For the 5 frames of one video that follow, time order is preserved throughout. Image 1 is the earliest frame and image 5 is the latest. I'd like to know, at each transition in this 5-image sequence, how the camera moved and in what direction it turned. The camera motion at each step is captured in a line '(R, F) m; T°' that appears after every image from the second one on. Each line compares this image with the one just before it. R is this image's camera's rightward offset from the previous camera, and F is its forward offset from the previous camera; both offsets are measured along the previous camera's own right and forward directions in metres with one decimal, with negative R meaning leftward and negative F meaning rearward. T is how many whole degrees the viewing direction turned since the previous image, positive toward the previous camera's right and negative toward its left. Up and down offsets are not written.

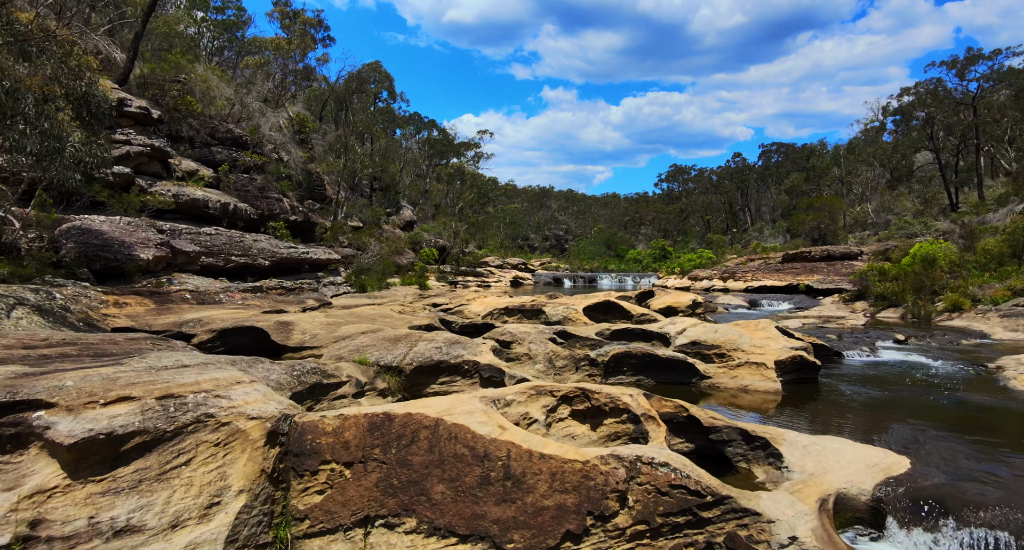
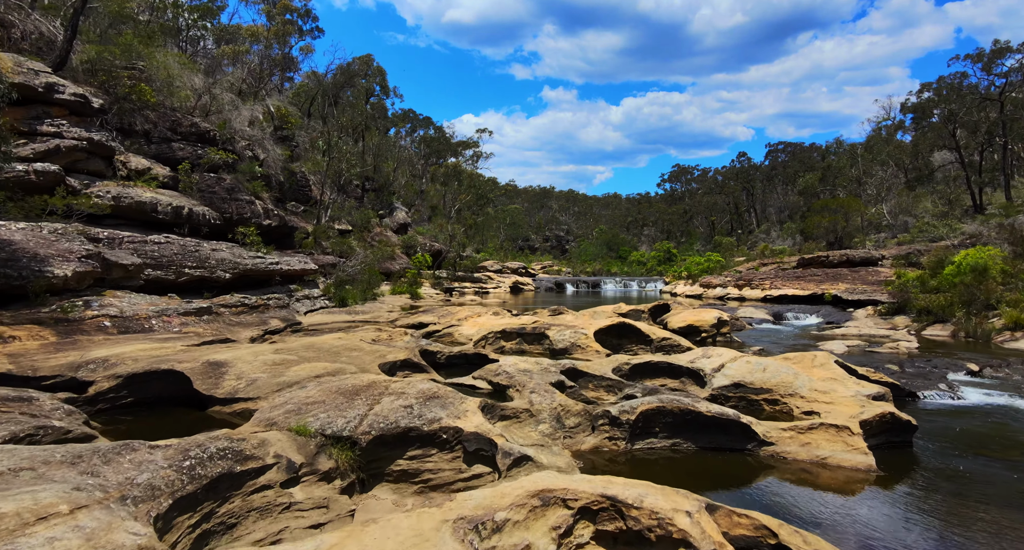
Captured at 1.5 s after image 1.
(+0.1, +2.5) m; 0°
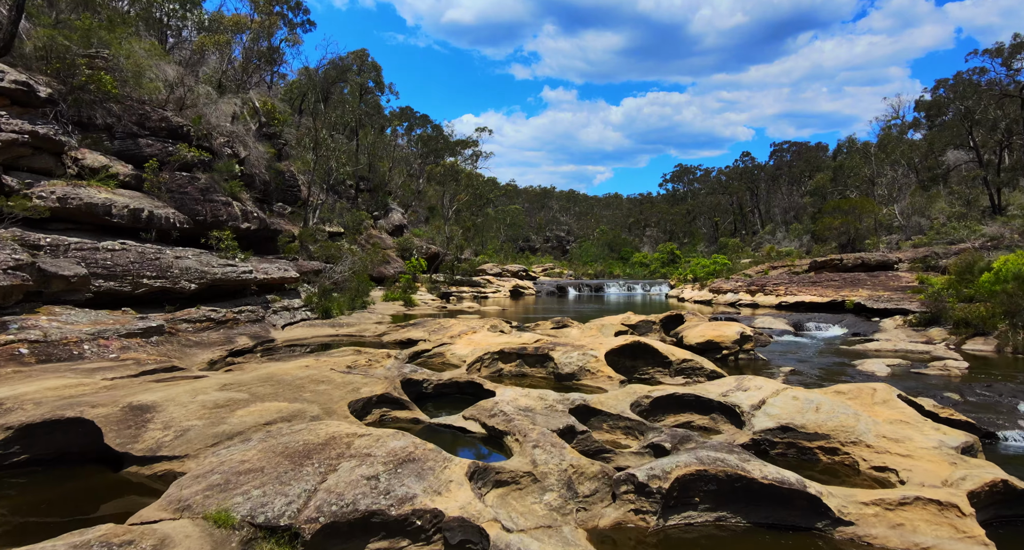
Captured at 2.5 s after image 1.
(0.0, +1.7) m; 0°
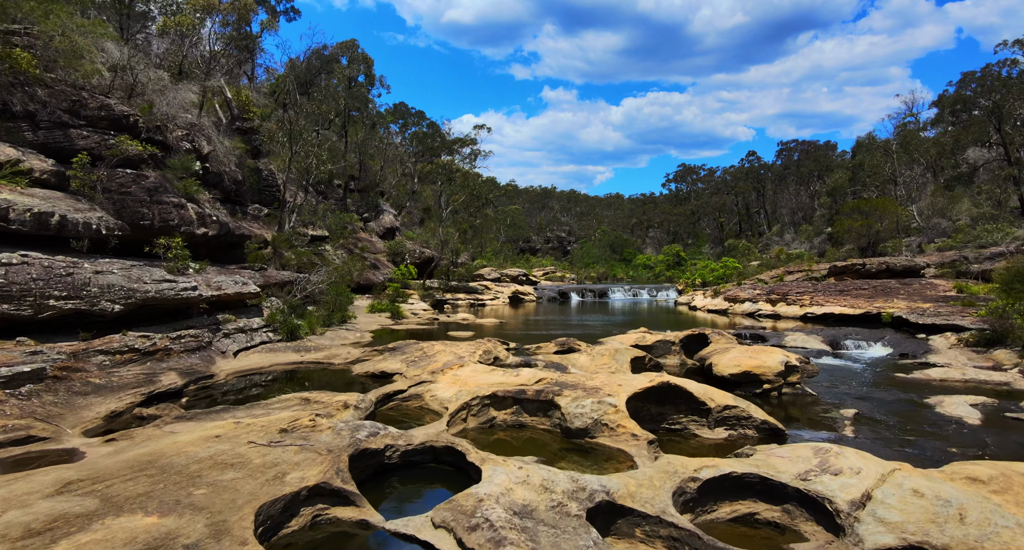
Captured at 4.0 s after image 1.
(+0.1, +2.7) m; 0°
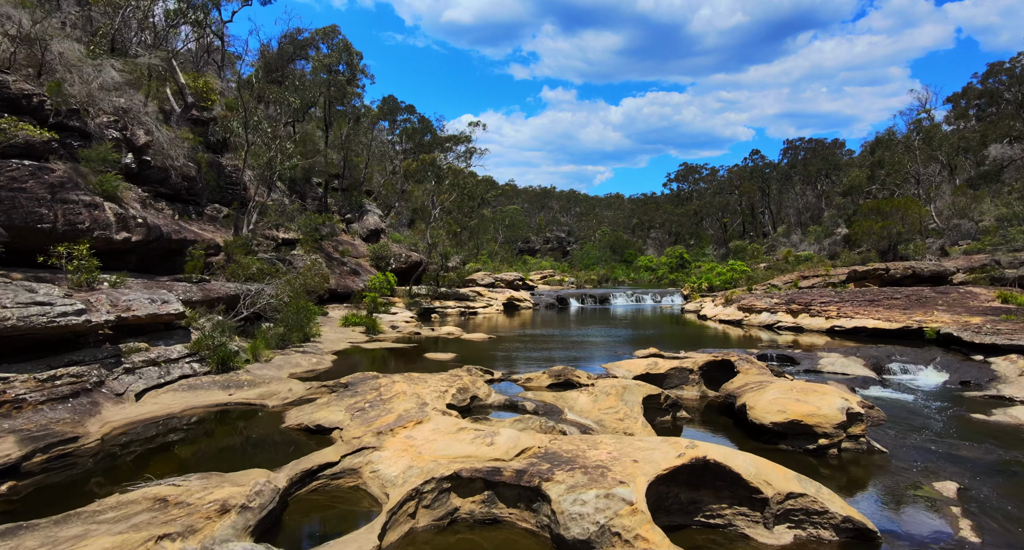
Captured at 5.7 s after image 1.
(+0.4, +3.0) m; 0°
